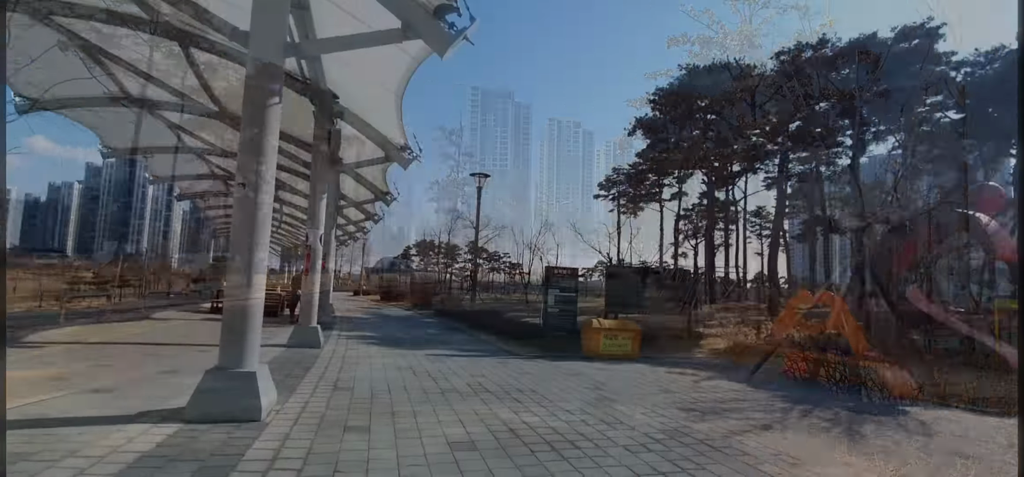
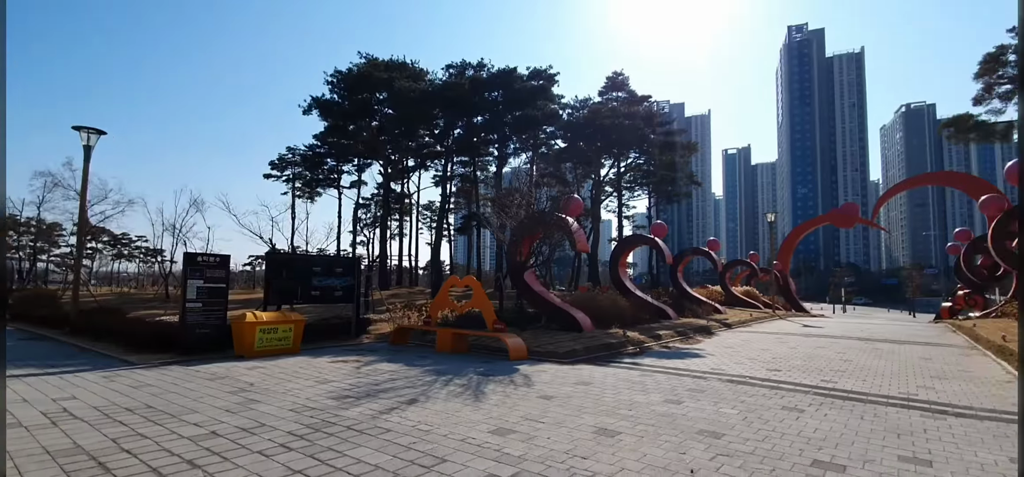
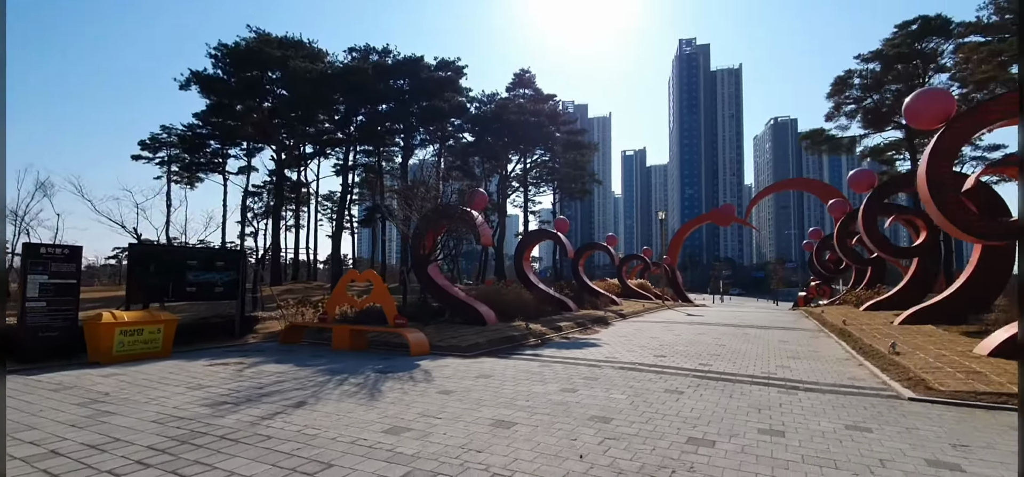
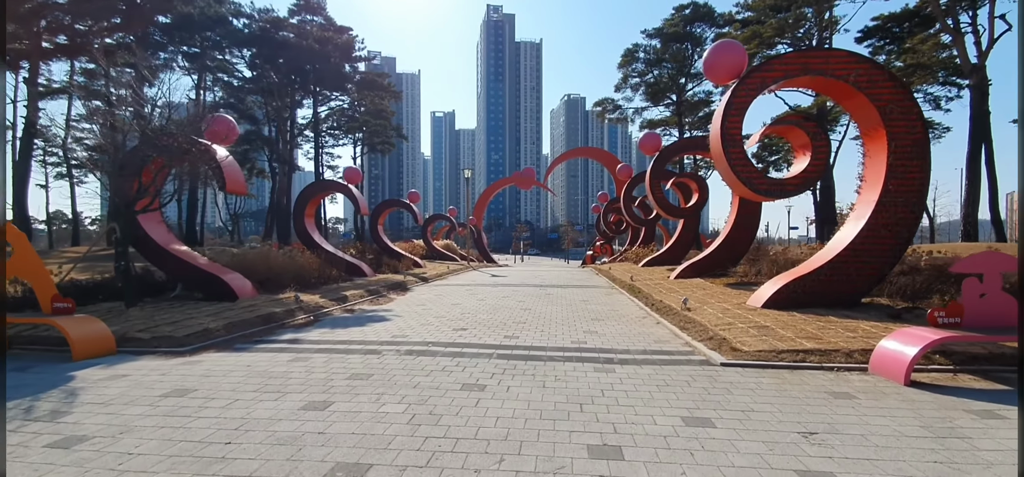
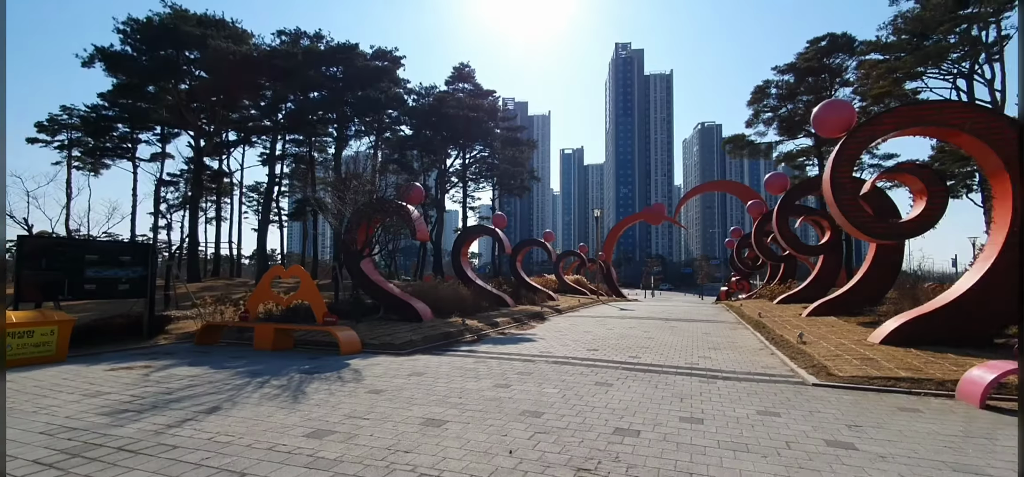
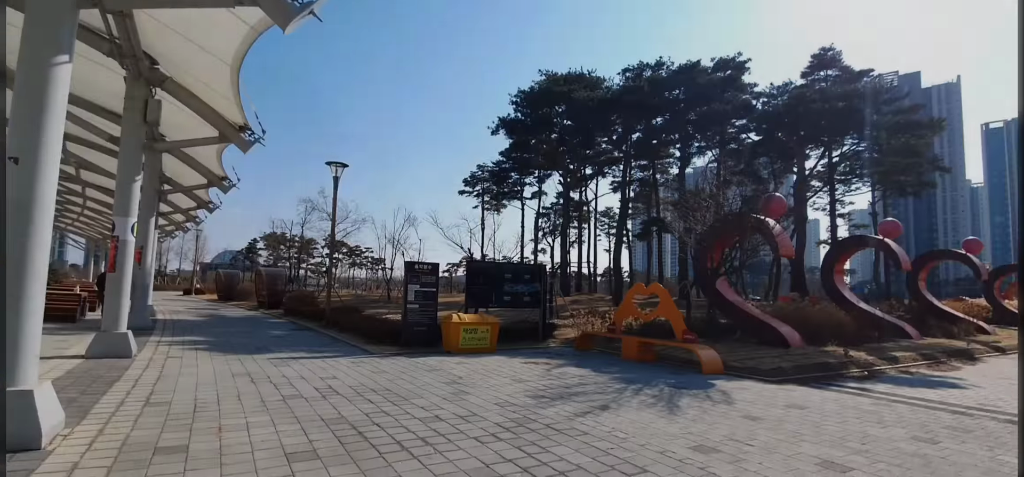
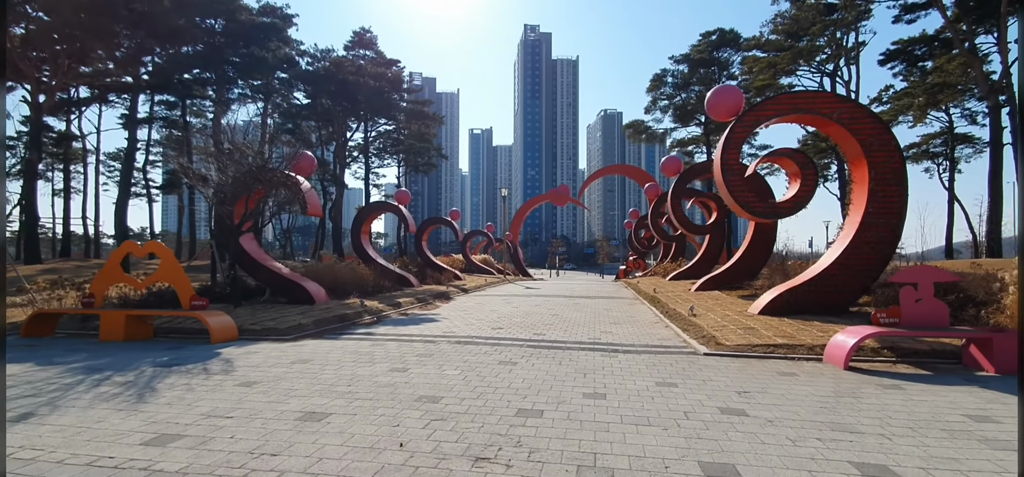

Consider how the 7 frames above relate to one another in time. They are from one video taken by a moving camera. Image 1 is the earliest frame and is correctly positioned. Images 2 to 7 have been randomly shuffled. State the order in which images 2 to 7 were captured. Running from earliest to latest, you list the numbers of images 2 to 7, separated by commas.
6, 2, 3, 5, 7, 4
